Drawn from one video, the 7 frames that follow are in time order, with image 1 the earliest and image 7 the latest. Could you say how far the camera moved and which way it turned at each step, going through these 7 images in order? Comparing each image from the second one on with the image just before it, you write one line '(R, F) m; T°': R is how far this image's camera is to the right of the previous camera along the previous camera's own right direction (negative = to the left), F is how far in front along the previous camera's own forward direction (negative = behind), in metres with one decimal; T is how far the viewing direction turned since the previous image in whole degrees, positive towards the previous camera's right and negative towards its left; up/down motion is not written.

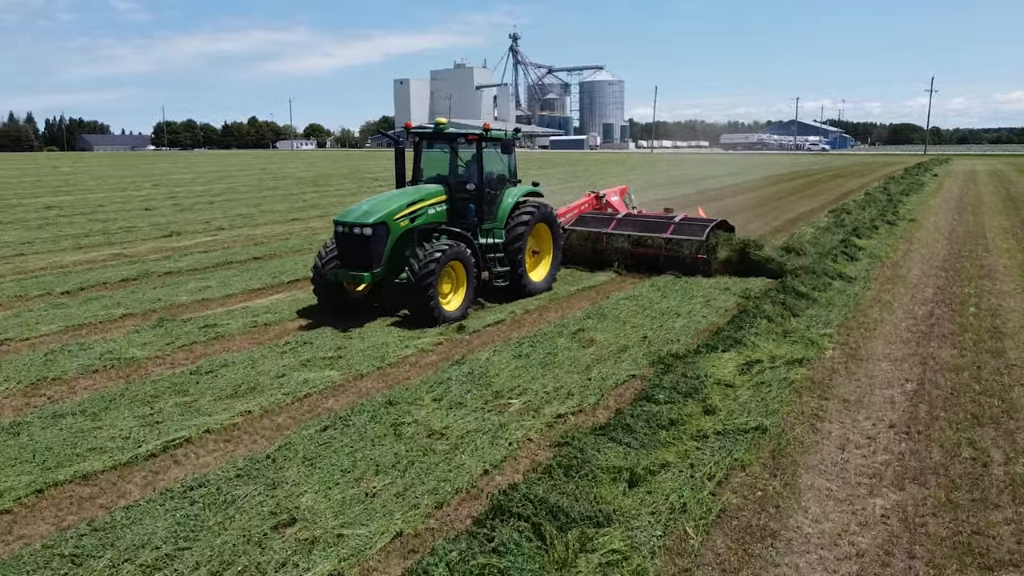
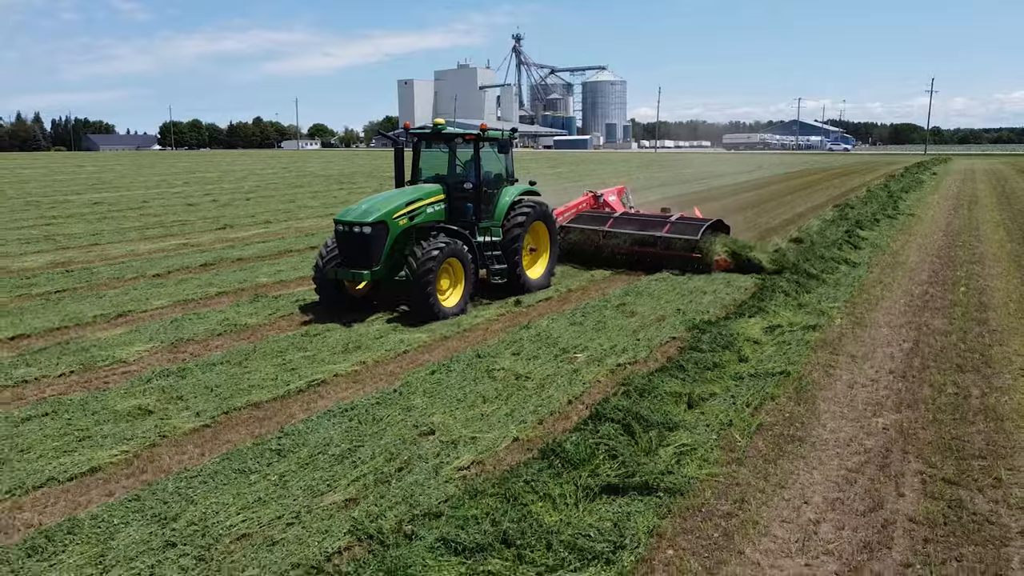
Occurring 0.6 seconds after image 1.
(-0.6, -1.2) m; 0°
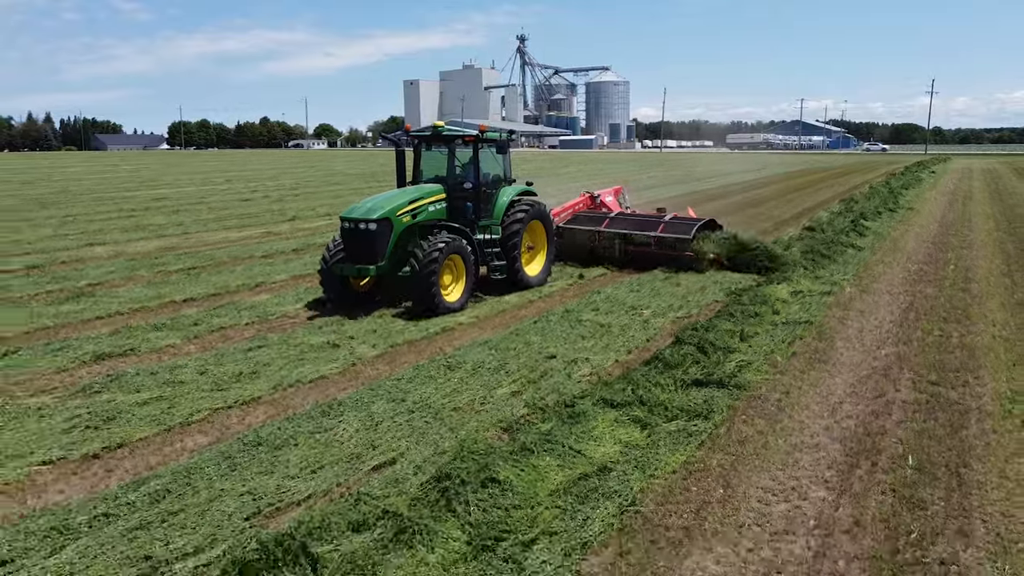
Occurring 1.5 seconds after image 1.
(-0.9, -1.8) m; 0°
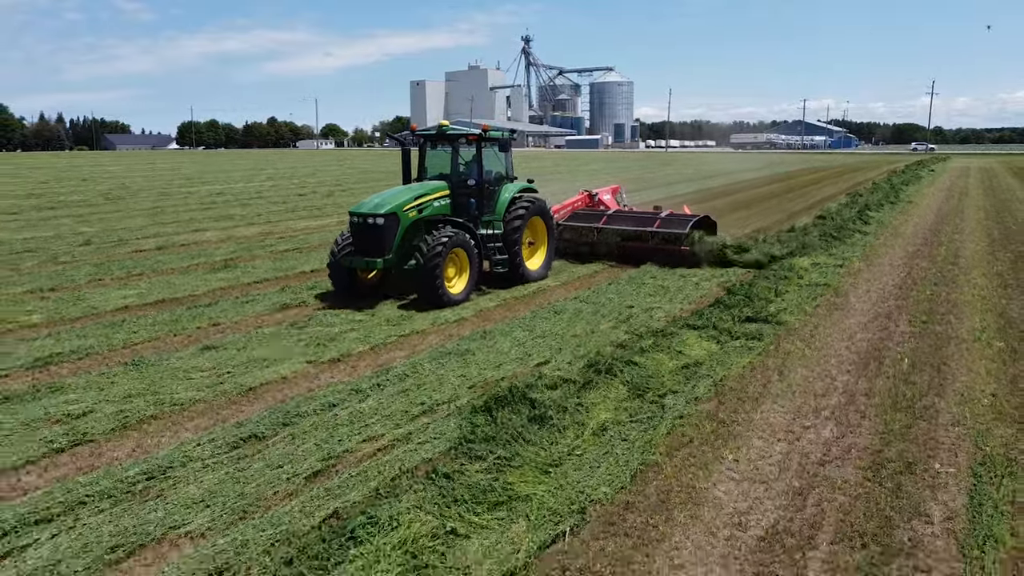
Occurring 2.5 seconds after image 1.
(-1.0, -2.0) m; 0°
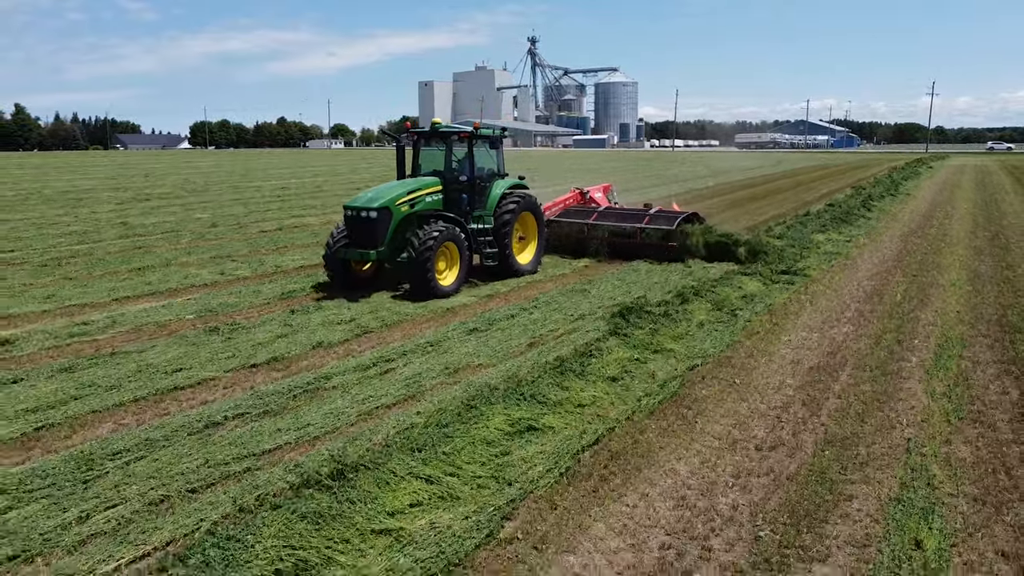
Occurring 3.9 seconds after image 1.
(-1.3, -2.7) m; 0°
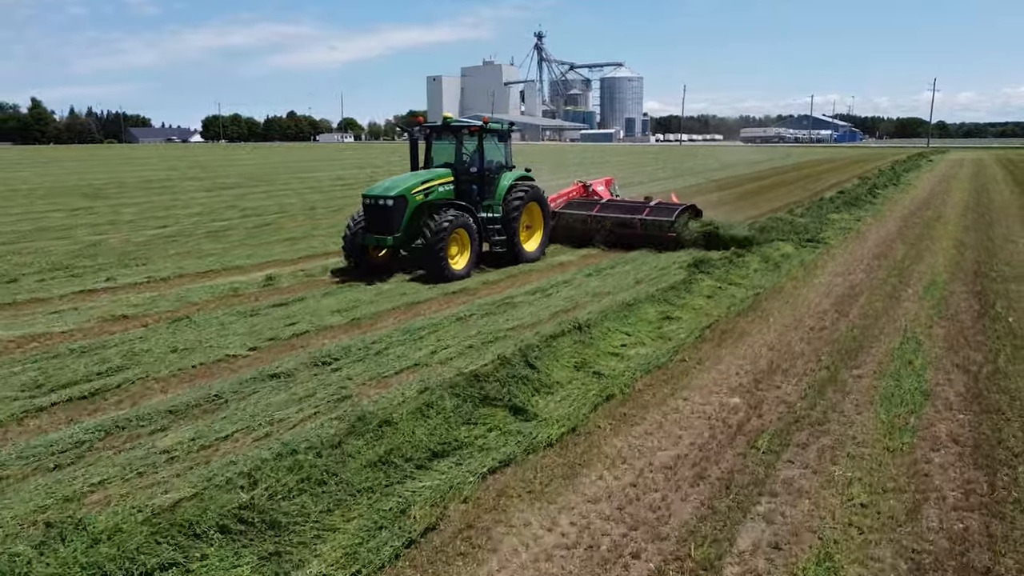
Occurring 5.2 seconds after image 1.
(-1.5, -2.8) m; 0°
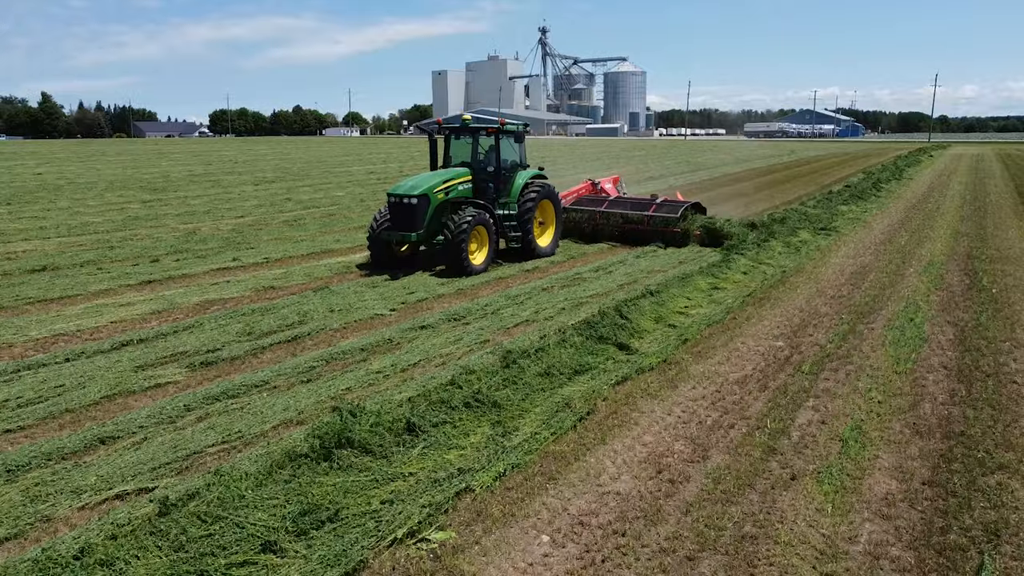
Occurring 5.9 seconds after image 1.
(-1.0, -1.8) m; 0°
